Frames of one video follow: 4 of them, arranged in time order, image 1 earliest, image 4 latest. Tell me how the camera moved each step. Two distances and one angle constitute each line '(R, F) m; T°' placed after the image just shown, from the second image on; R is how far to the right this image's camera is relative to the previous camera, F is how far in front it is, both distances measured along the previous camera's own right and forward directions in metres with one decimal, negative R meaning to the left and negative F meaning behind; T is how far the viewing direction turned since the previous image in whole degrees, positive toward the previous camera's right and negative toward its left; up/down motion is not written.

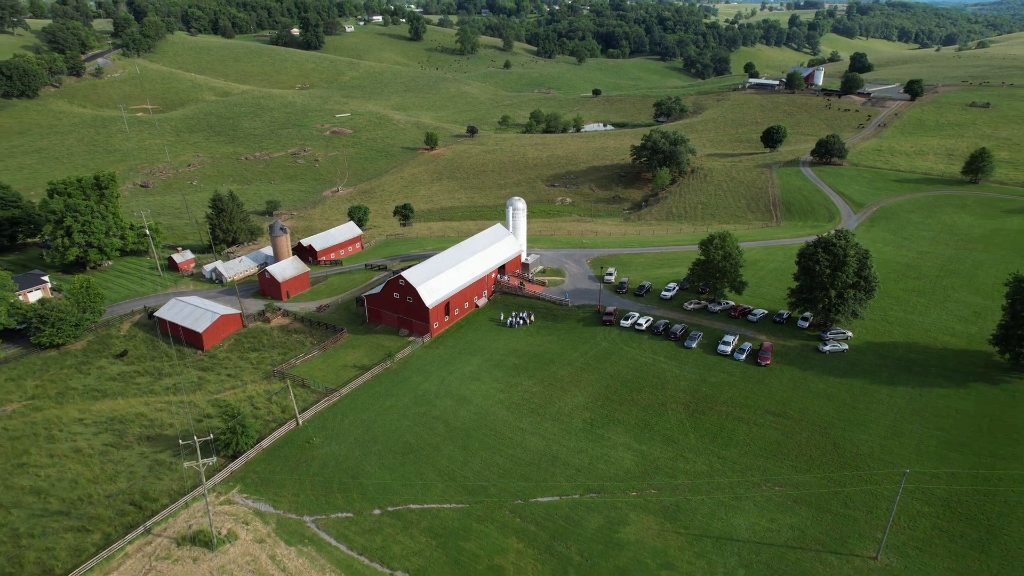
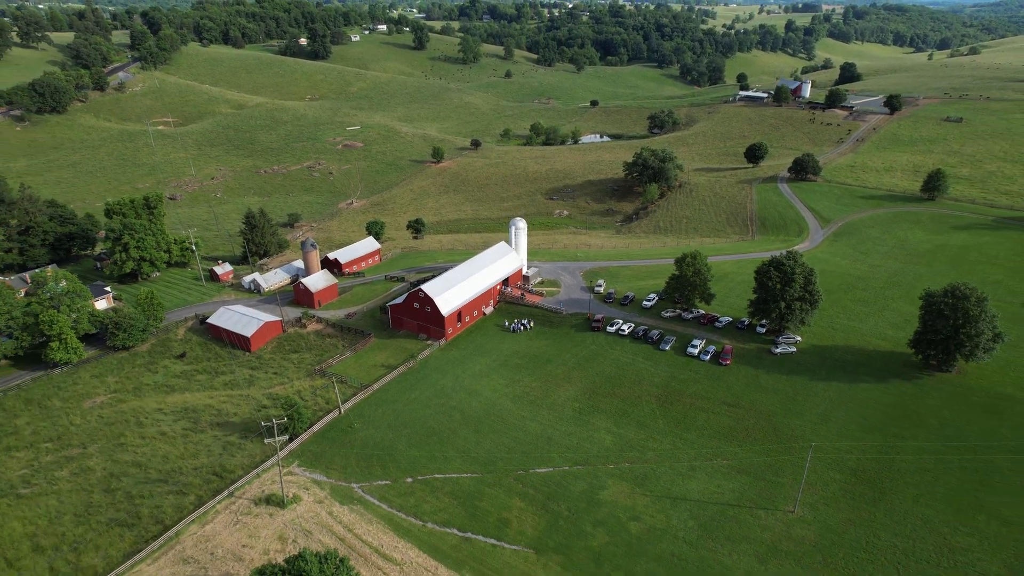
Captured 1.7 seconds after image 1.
(-0.2, -7.9) m; 0°
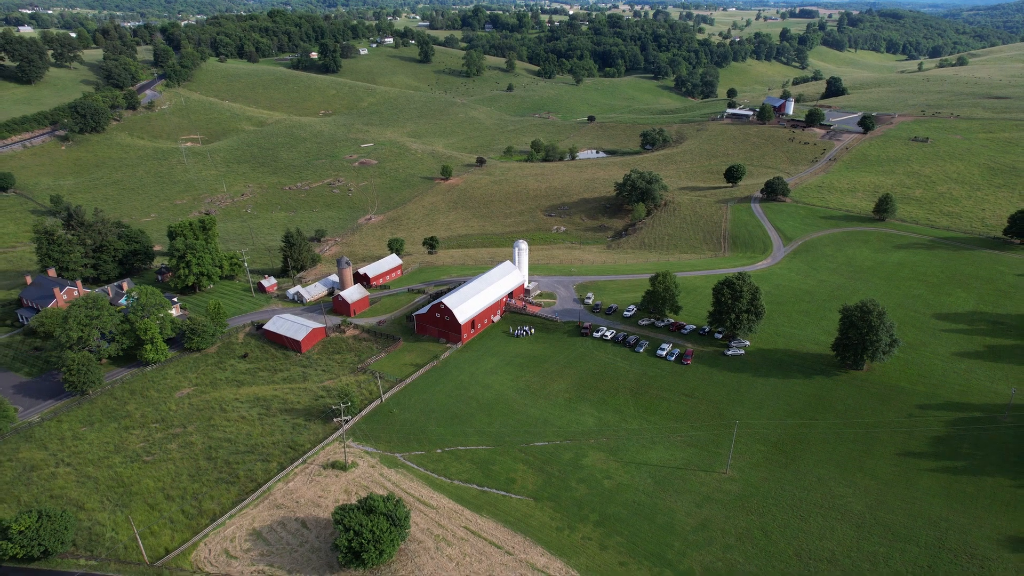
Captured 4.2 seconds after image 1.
(-0.4, -11.7) m; 0°
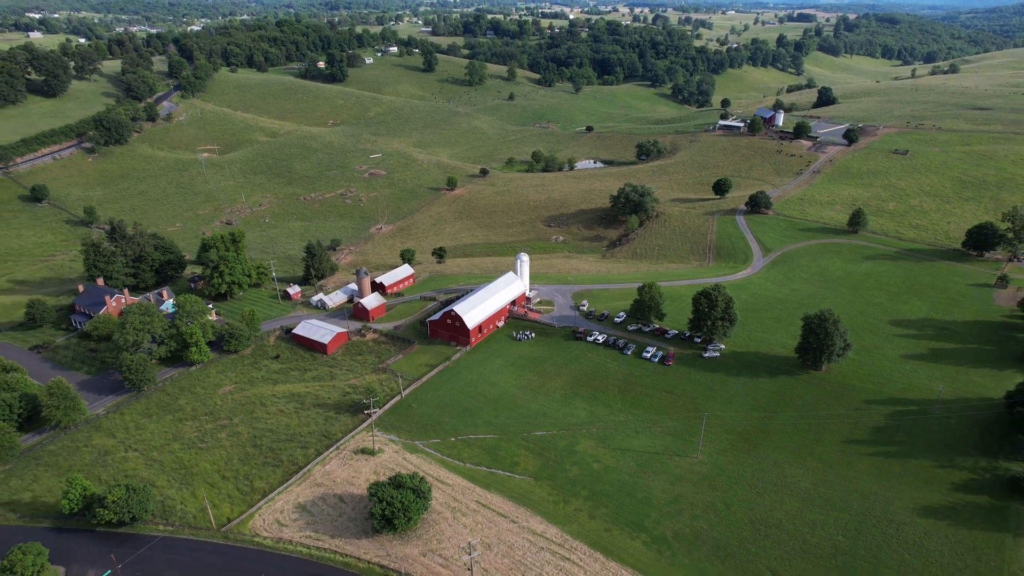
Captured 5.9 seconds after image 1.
(-0.4, -8.0) m; 0°
